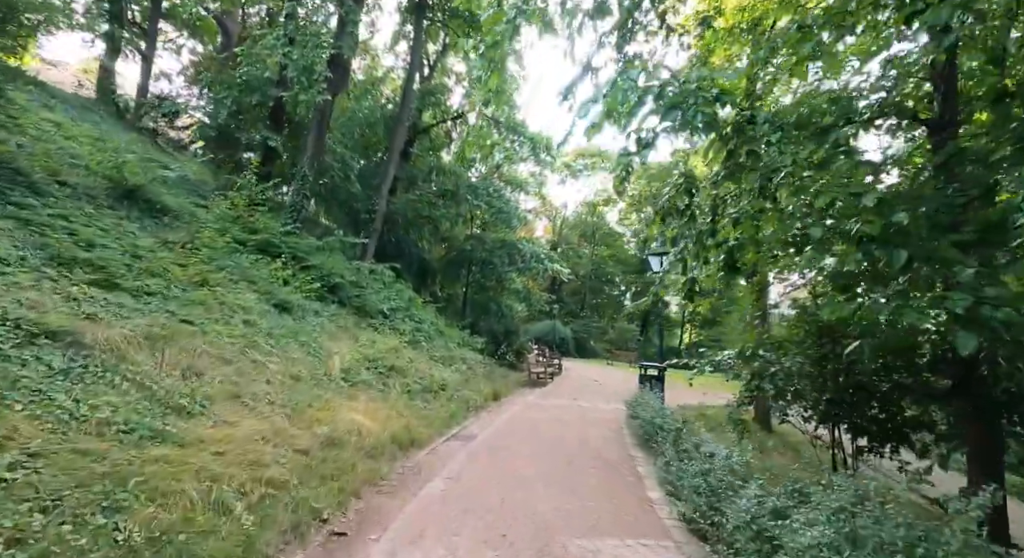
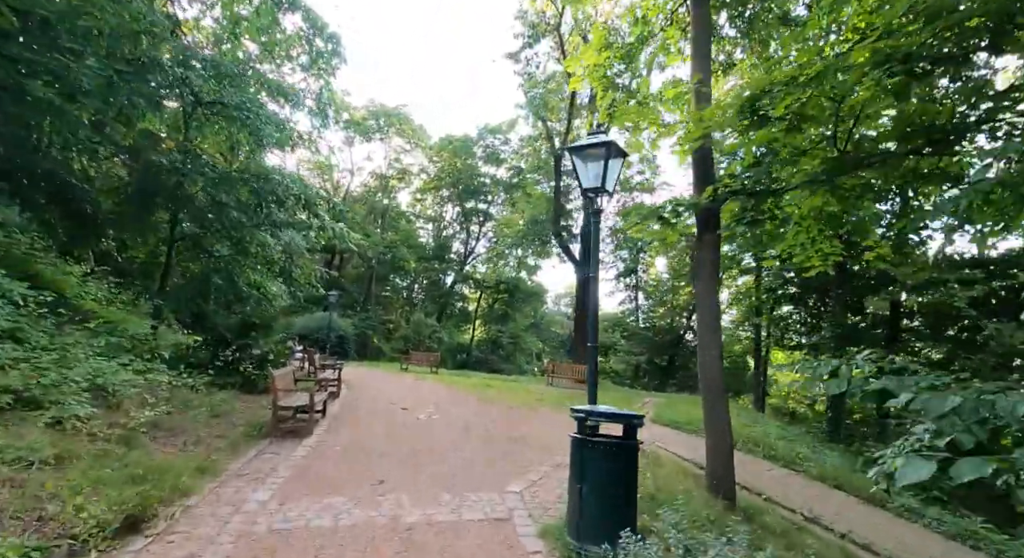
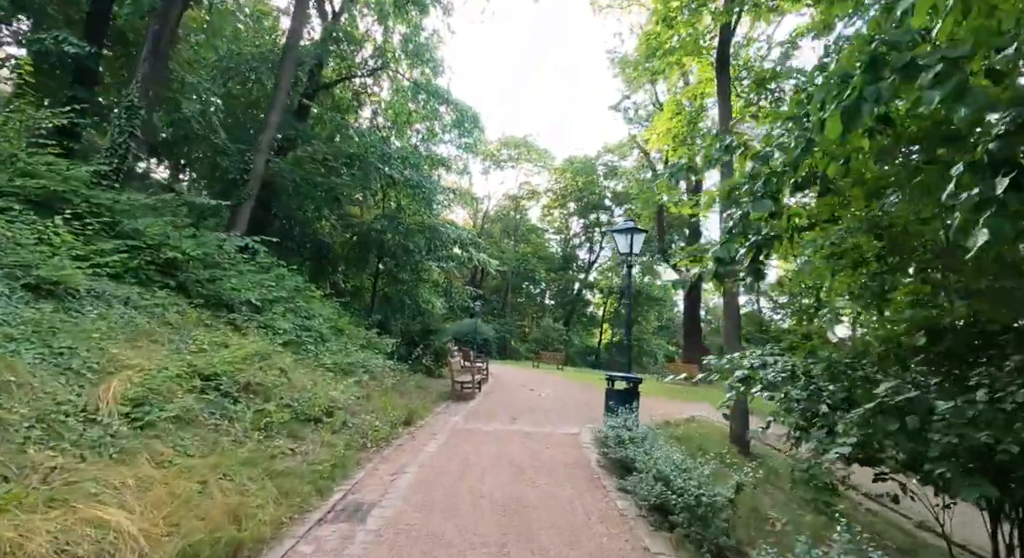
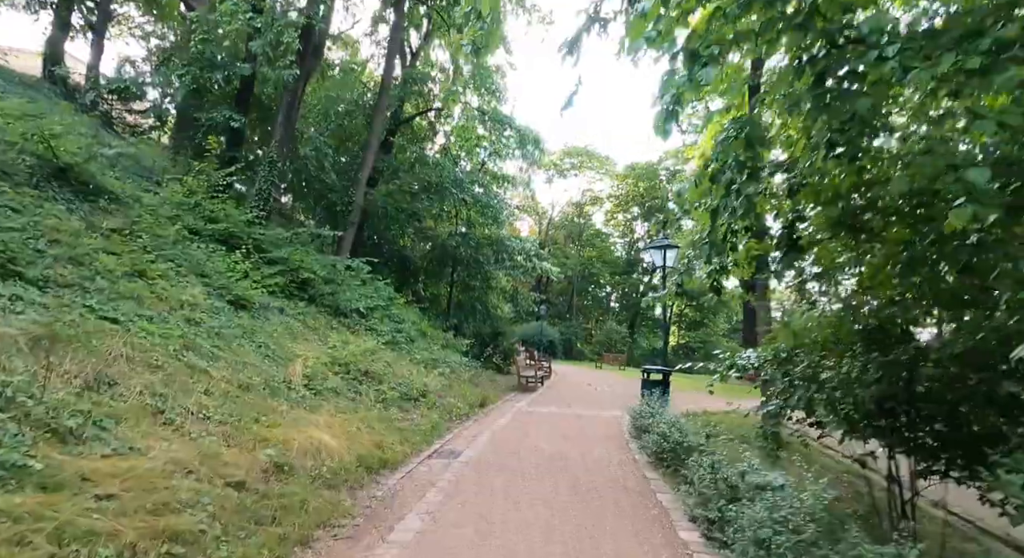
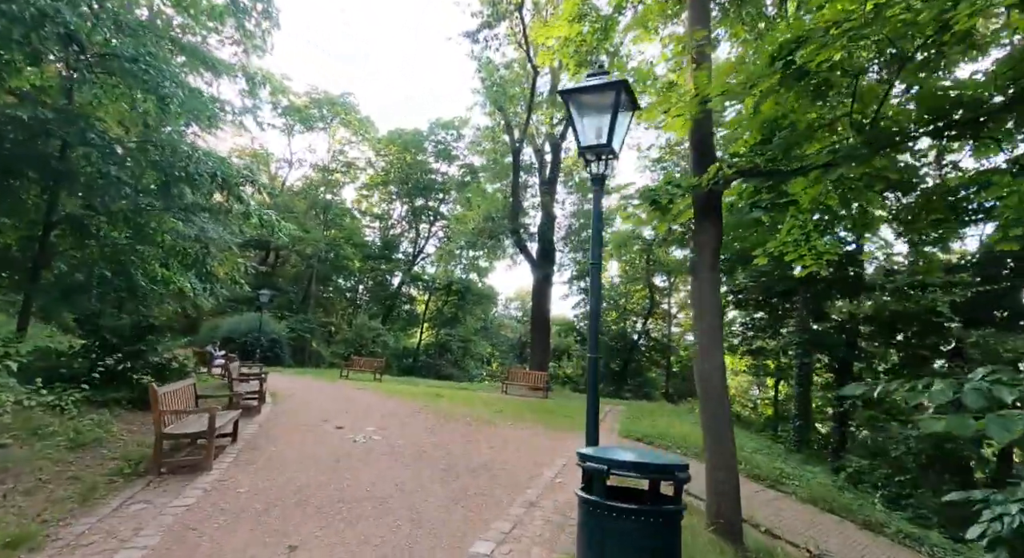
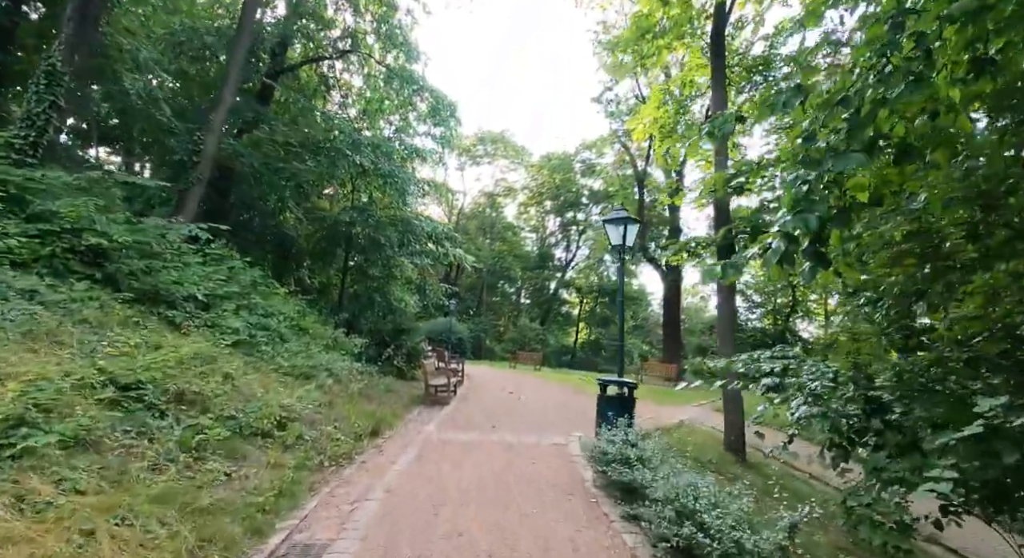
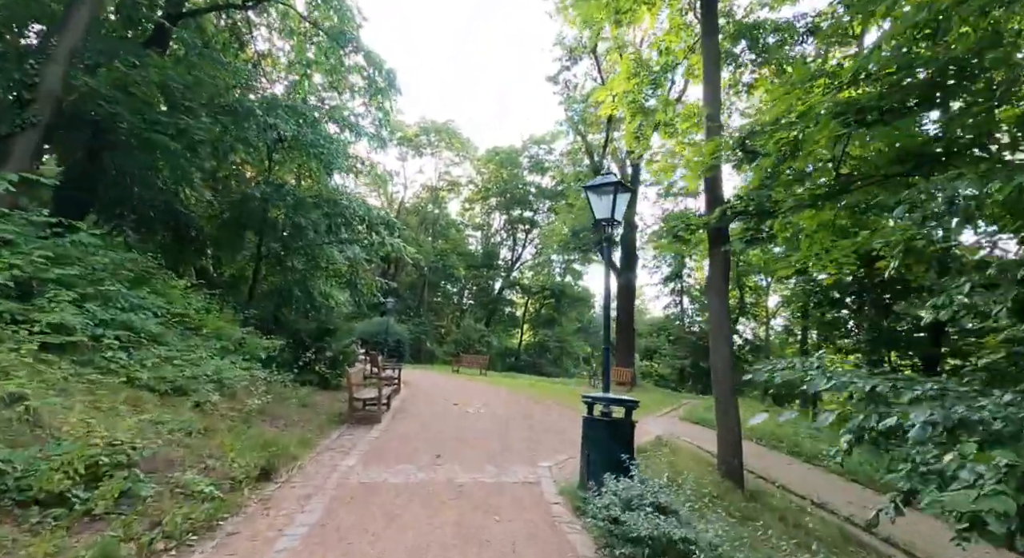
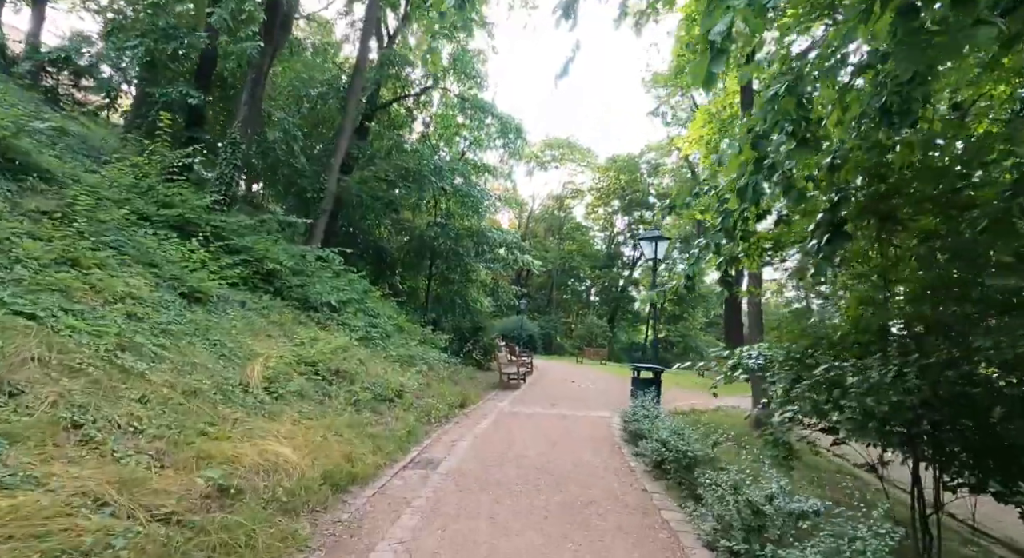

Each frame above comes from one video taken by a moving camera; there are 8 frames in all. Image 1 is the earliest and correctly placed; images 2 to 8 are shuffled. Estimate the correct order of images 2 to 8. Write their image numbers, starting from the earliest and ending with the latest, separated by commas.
4, 8, 3, 6, 7, 2, 5
